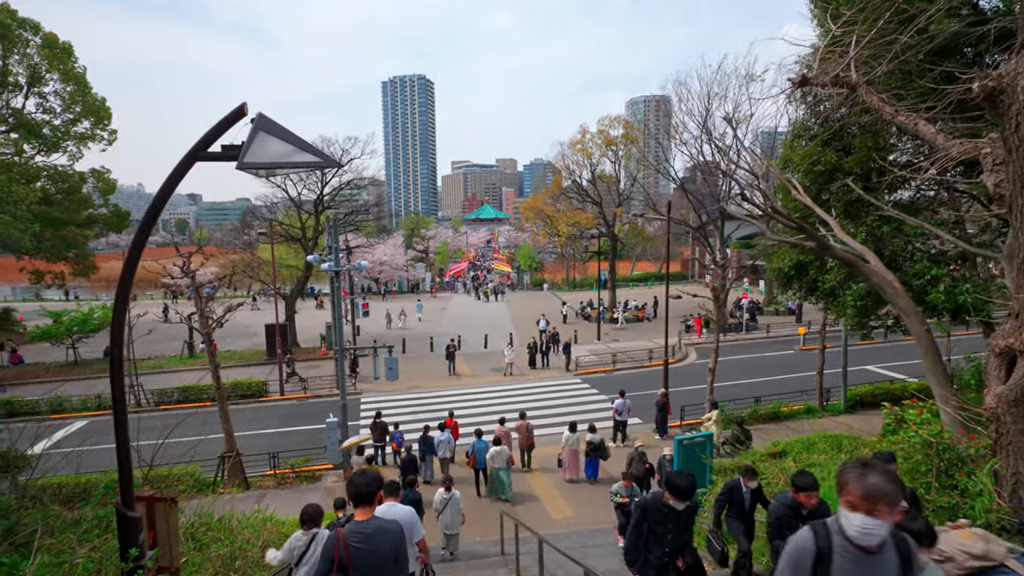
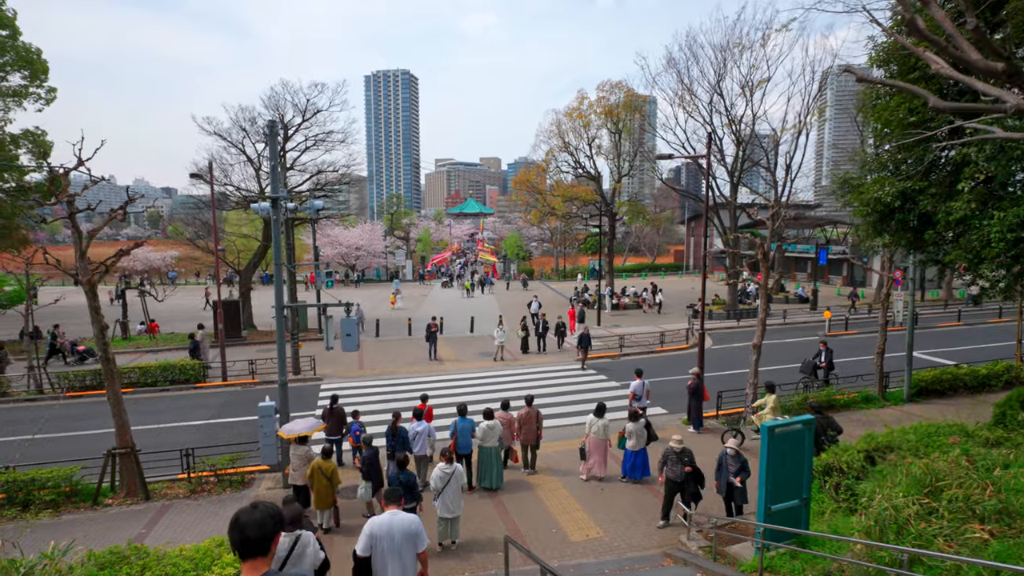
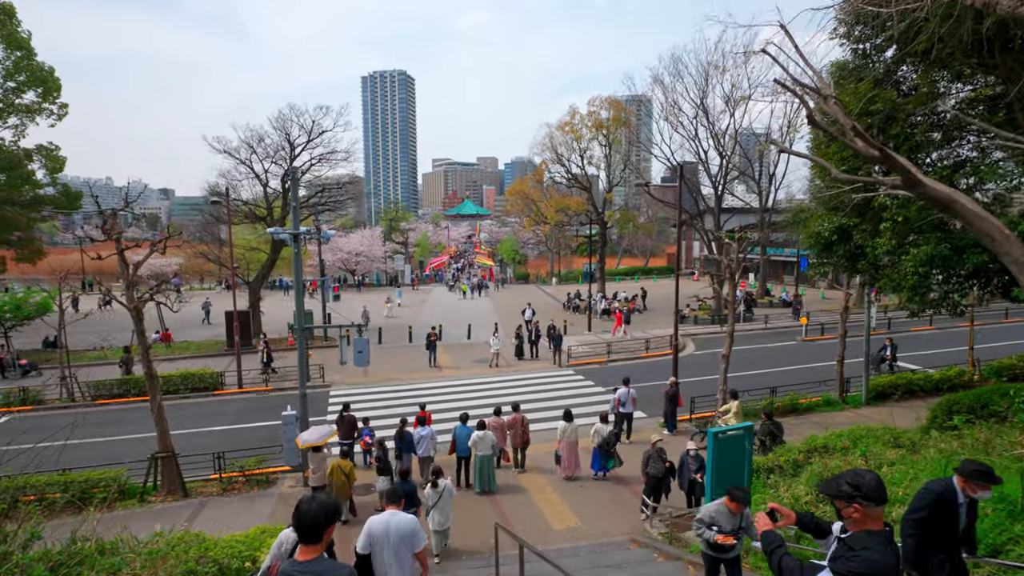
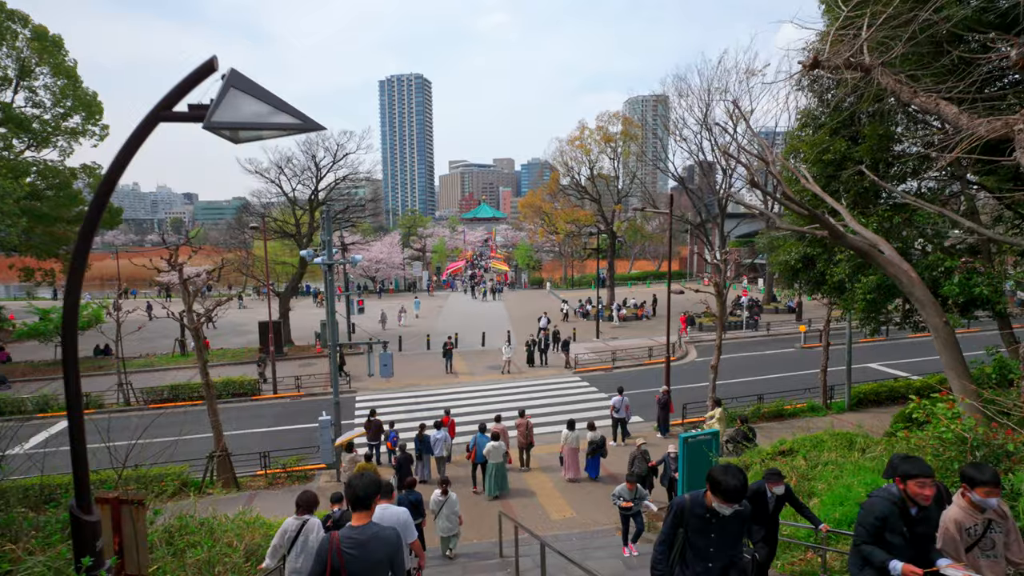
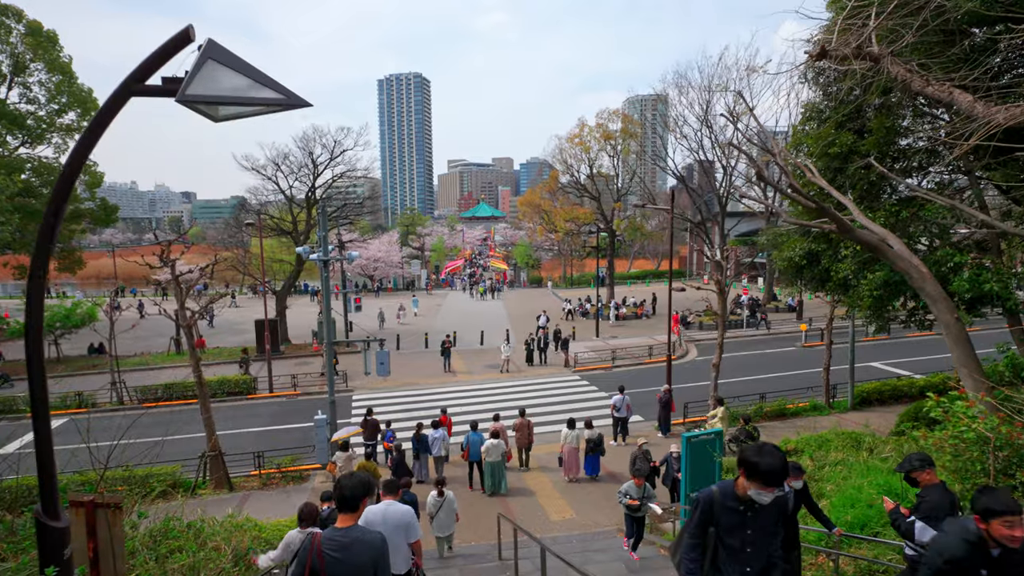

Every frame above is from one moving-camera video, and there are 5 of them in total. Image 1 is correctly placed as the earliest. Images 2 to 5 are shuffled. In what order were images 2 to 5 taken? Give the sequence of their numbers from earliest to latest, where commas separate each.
4, 5, 3, 2
